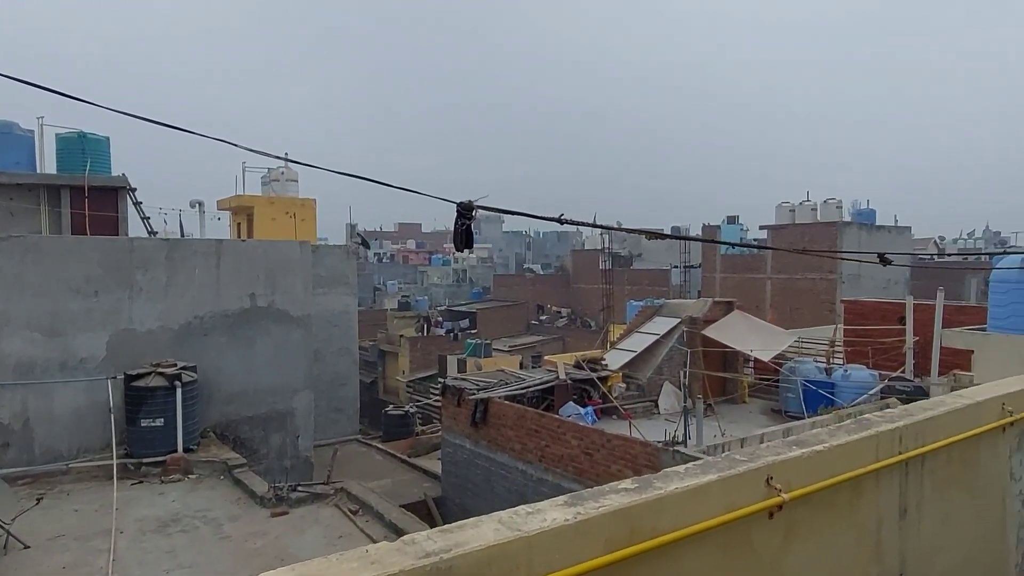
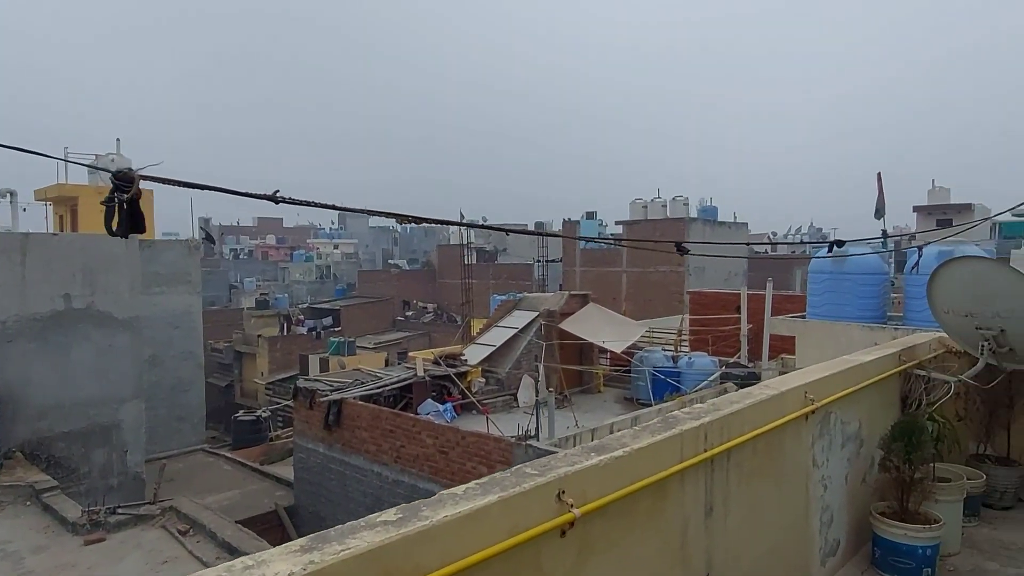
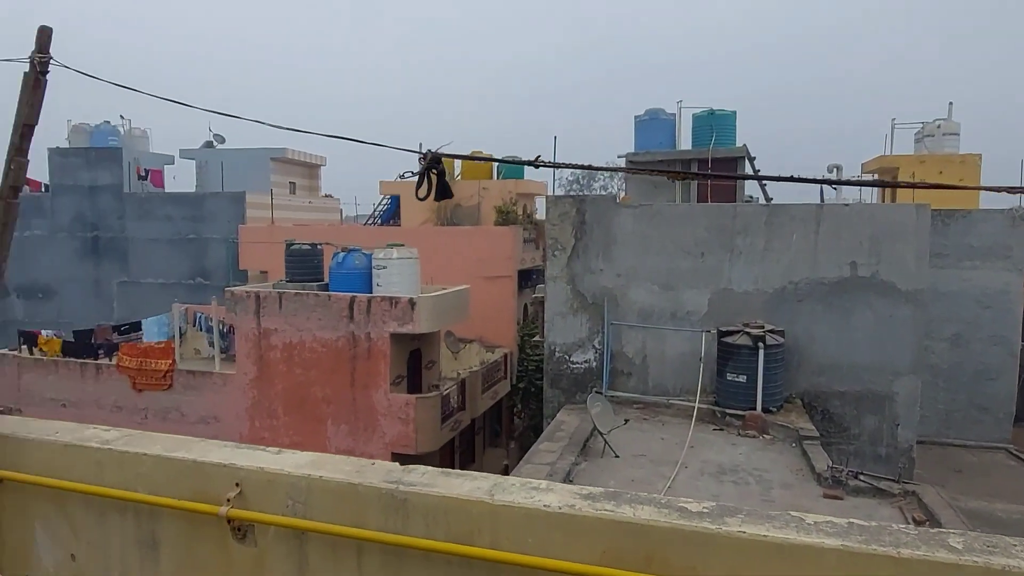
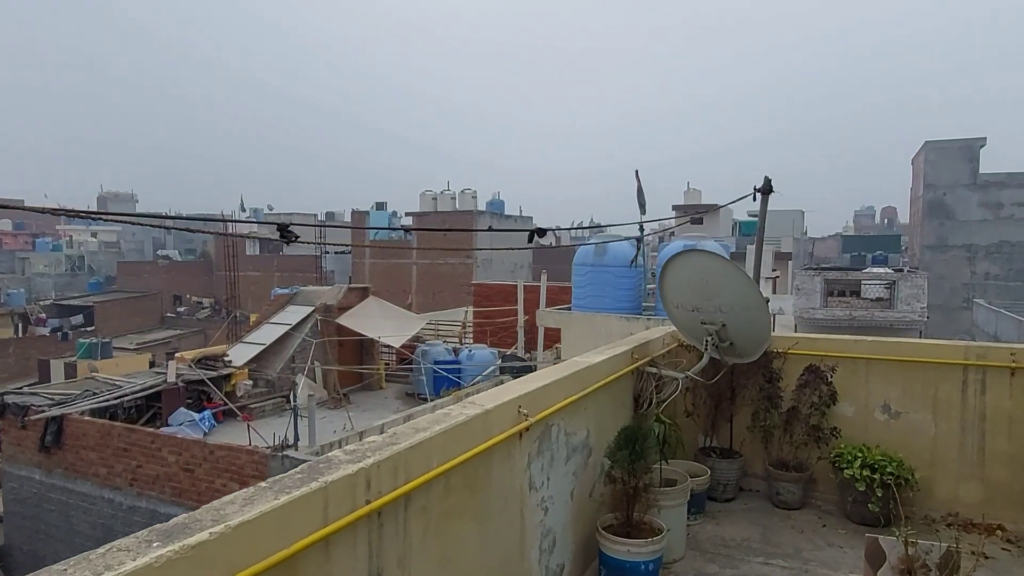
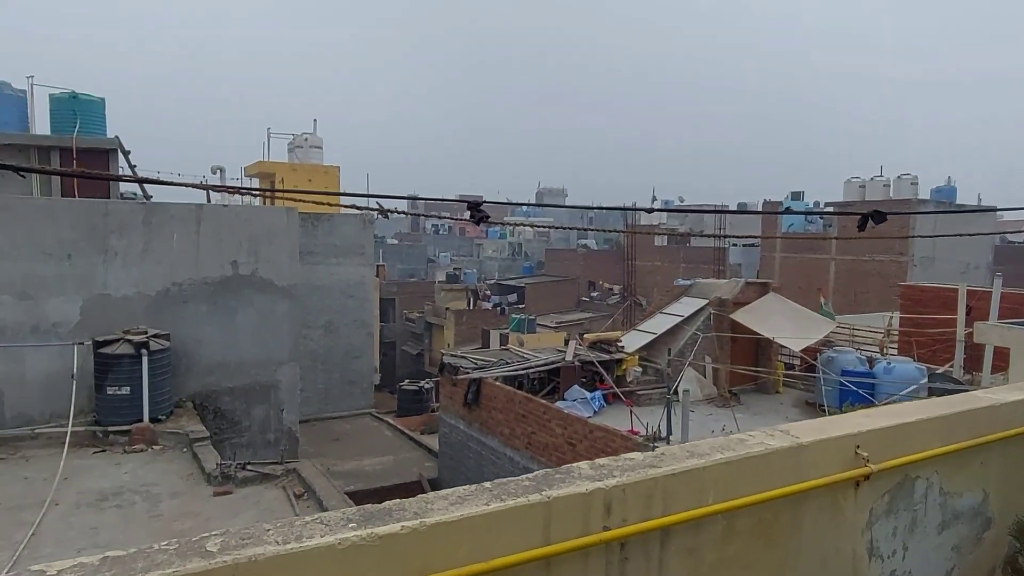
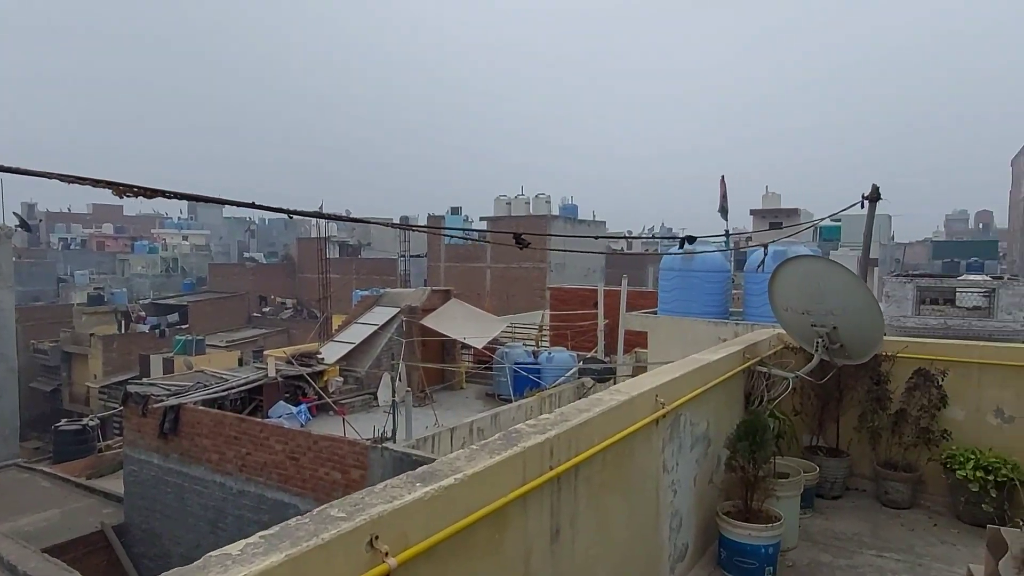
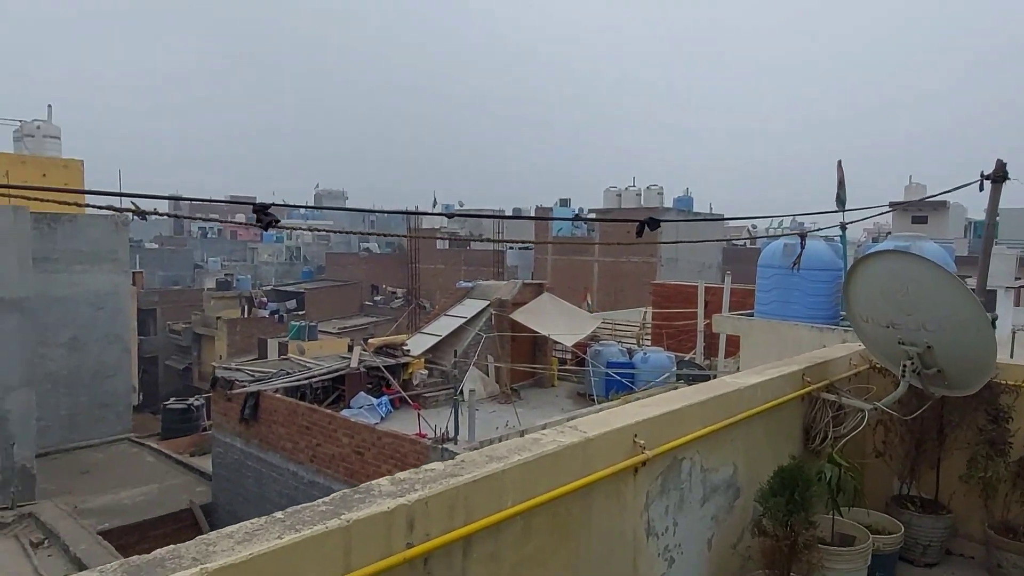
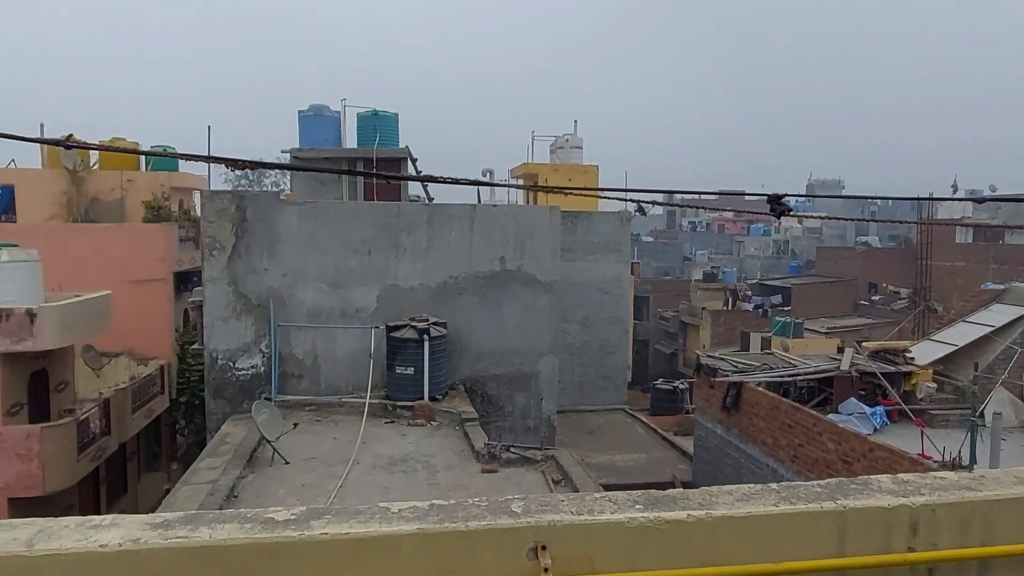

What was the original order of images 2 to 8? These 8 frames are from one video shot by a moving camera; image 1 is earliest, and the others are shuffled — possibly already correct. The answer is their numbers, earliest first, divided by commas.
2, 6, 4, 7, 5, 8, 3
